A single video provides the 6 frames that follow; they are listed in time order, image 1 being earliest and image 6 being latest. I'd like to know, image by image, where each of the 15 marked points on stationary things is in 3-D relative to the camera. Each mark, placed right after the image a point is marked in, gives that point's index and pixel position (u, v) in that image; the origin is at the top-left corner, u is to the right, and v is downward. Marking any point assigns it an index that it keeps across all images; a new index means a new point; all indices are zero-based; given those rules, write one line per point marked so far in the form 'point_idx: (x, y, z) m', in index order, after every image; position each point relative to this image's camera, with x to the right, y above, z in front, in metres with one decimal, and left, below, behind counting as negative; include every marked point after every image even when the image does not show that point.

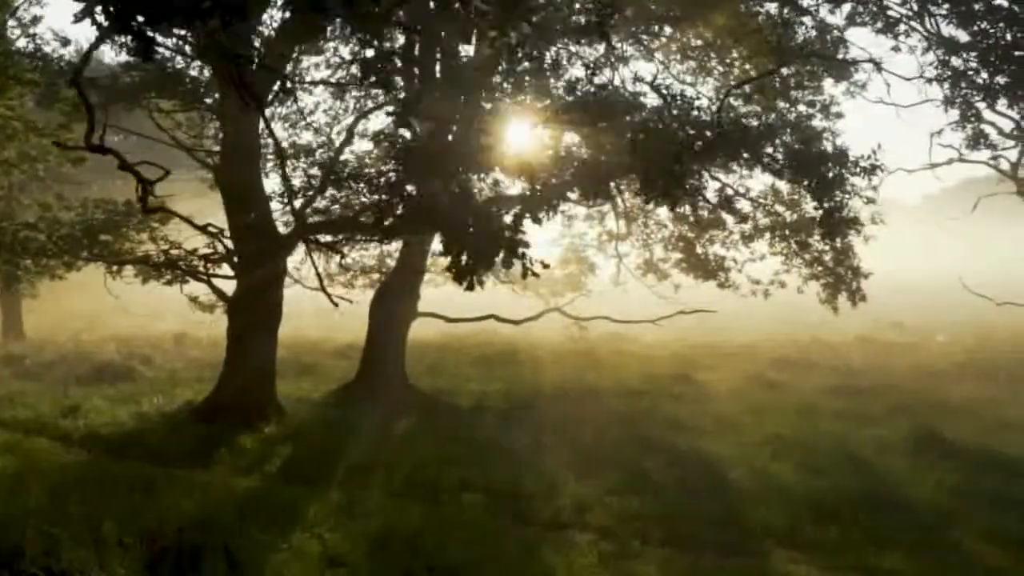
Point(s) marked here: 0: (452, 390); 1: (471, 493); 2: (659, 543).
0: (-1.1, -1.8, +18.6) m
1: (-0.4, -2.2, +11.1) m
2: (+1.3, -2.3, +9.3) m
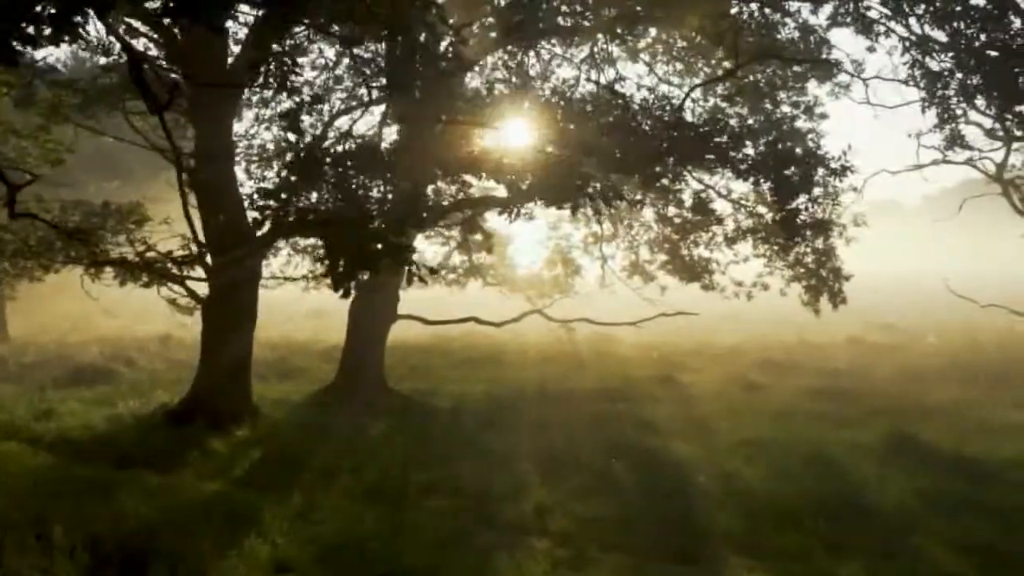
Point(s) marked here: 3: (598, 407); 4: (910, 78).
0: (-1.4, -1.9, +18.5) m
1: (-0.8, -2.2, +11.0) m
2: (+0.9, -2.3, +9.2) m
3: (+1.4, -1.9, +16.7) m
4: (+5.6, +2.9, +14.5) m
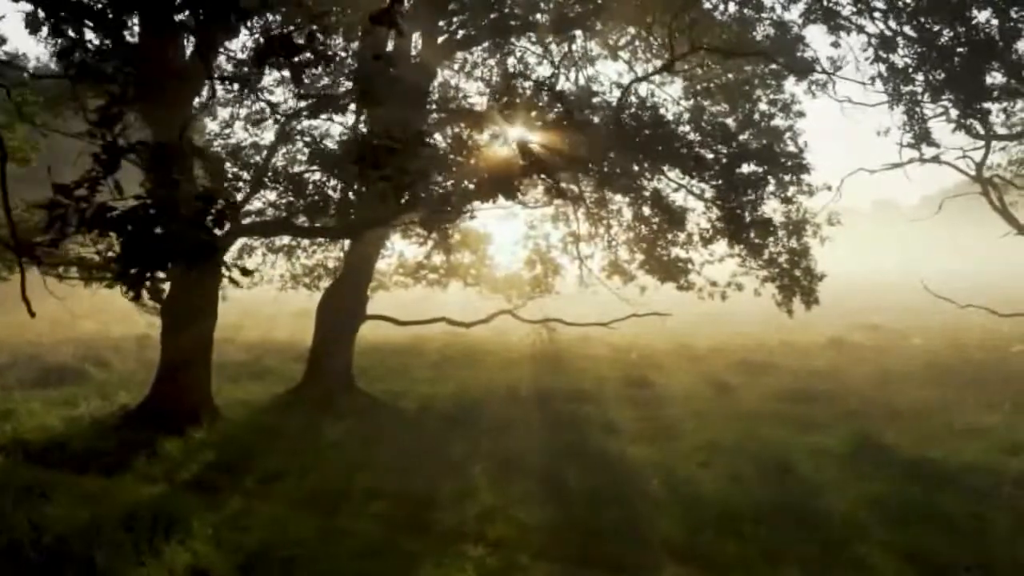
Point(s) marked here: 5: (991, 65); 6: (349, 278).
0: (-1.9, -1.9, +18.3) m
1: (-1.4, -2.2, +10.8) m
2: (+0.3, -2.3, +9.0) m
3: (+0.8, -1.9, +16.4) m
4: (+5.0, +2.9, +14.2) m
5: (+6.0, +2.8, +13.1) m
6: (-2.7, +0.2, +17.6) m
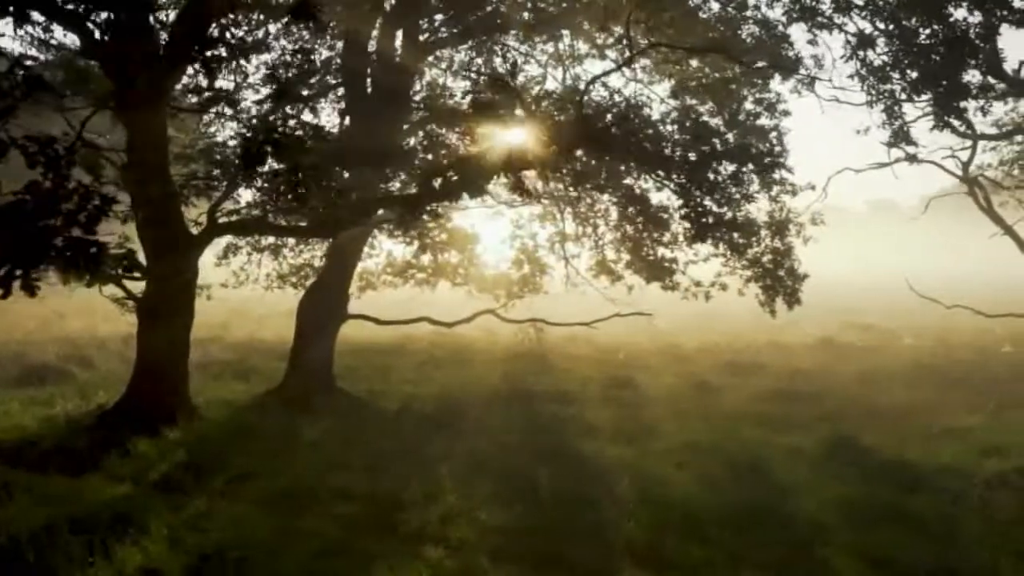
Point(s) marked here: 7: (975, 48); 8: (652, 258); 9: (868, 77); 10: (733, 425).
0: (-2.3, -1.9, +18.2) m
1: (-1.7, -2.2, +10.7) m
2: (0.0, -2.3, +8.9) m
3: (+0.5, -1.9, +16.3) m
4: (+4.7, +2.9, +14.1) m
5: (+5.7, +2.8, +13.0) m
6: (-3.0, +0.2, +17.5) m
7: (+5.8, +3.0, +12.9) m
8: (+2.6, +0.6, +19.1) m
9: (+4.8, +2.8, +13.9) m
10: (+3.2, -2.0, +15.0) m
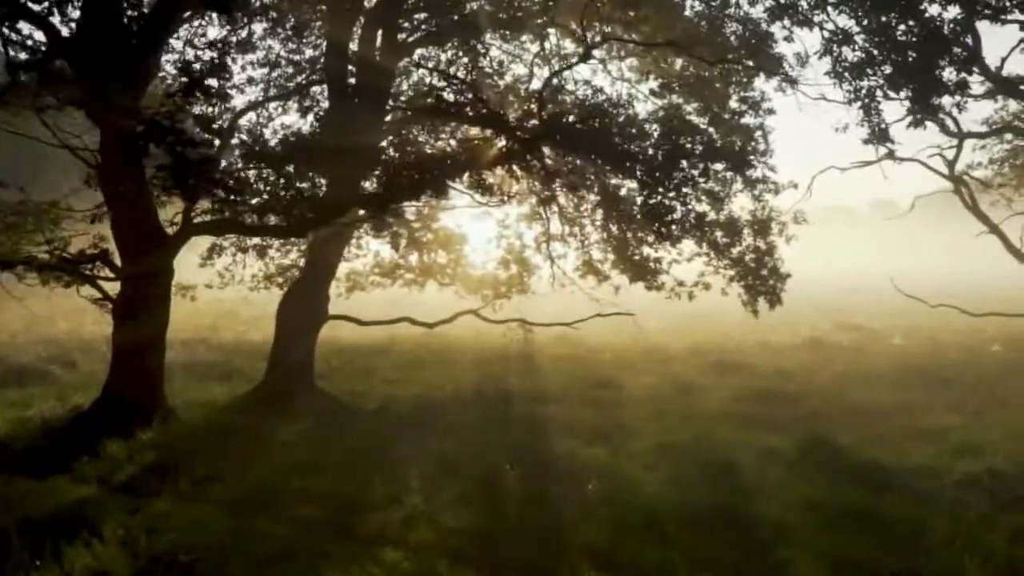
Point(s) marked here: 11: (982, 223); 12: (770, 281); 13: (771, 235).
0: (-2.6, -1.9, +18.1) m
1: (-2.1, -2.2, +10.6) m
2: (-0.4, -2.3, +8.8) m
3: (+0.2, -1.9, +16.2) m
4: (+4.3, +2.9, +14.0) m
5: (+5.4, +2.8, +12.8) m
6: (-3.4, +0.2, +17.4) m
7: (+5.4, +3.0, +12.8) m
8: (+2.2, +0.6, +19.0) m
9: (+4.4, +2.8, +13.7) m
10: (+2.9, -2.0, +14.9) m
11: (+8.7, +1.2, +19.1) m
12: (+4.5, +0.1, +17.8) m
13: (+4.5, +0.9, +17.8) m
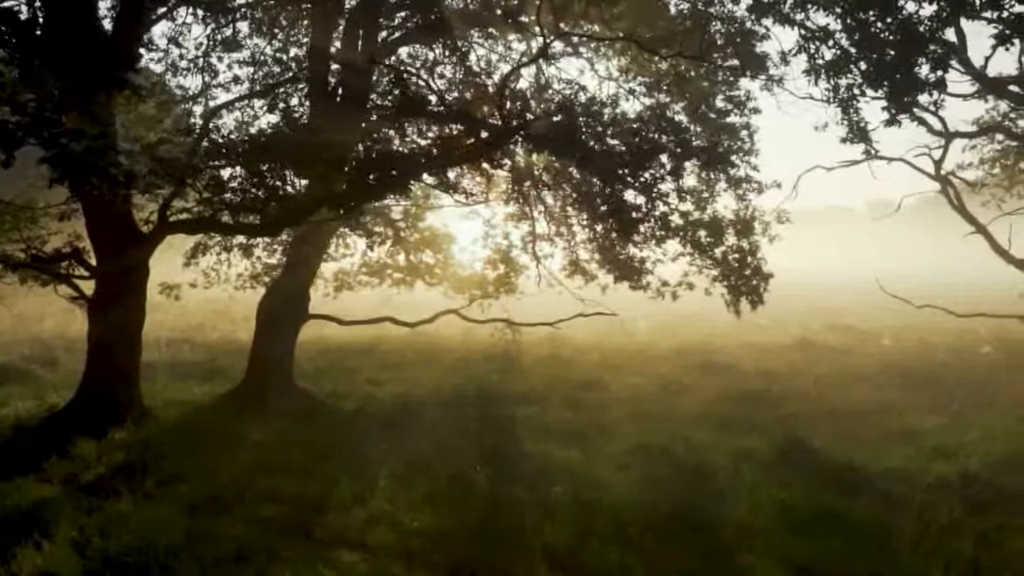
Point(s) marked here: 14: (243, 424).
0: (-2.9, -1.9, +18.0) m
1: (-2.5, -2.2, +10.5) m
2: (-0.8, -2.3, +8.7) m
3: (-0.1, -1.9, +16.1) m
4: (+4.0, +2.9, +13.9) m
5: (+5.0, +2.8, +12.7) m
6: (-3.7, +0.2, +17.3) m
7: (+5.1, +3.0, +12.7) m
8: (+1.9, +0.6, +18.9) m
9: (+4.1, +2.8, +13.6) m
10: (+2.5, -2.0, +14.8) m
11: (+8.4, +1.2, +18.9) m
12: (+4.1, +0.1, +17.7) m
13: (+4.2, +0.9, +17.7) m
14: (-3.9, -2.0, +15.0) m
